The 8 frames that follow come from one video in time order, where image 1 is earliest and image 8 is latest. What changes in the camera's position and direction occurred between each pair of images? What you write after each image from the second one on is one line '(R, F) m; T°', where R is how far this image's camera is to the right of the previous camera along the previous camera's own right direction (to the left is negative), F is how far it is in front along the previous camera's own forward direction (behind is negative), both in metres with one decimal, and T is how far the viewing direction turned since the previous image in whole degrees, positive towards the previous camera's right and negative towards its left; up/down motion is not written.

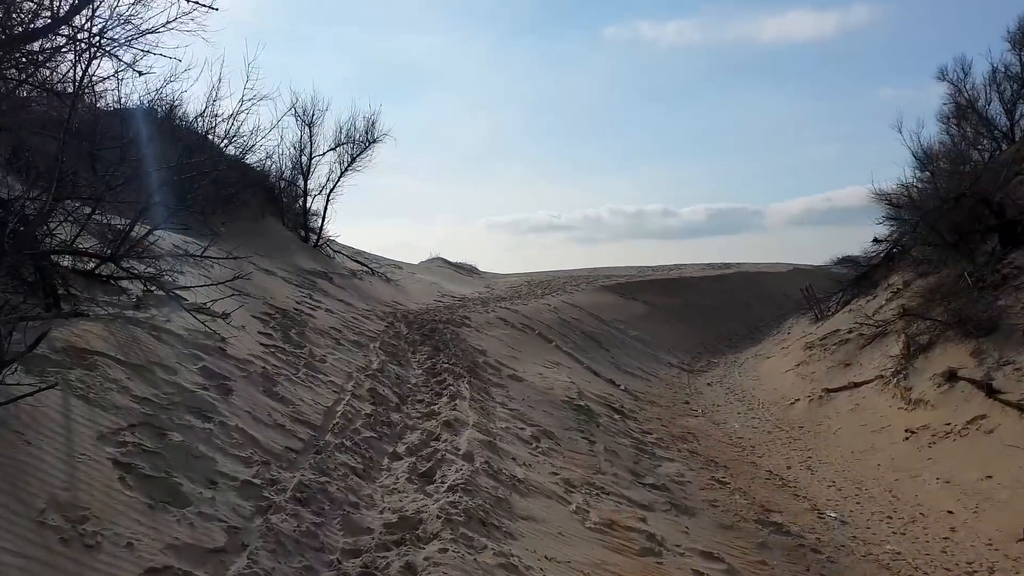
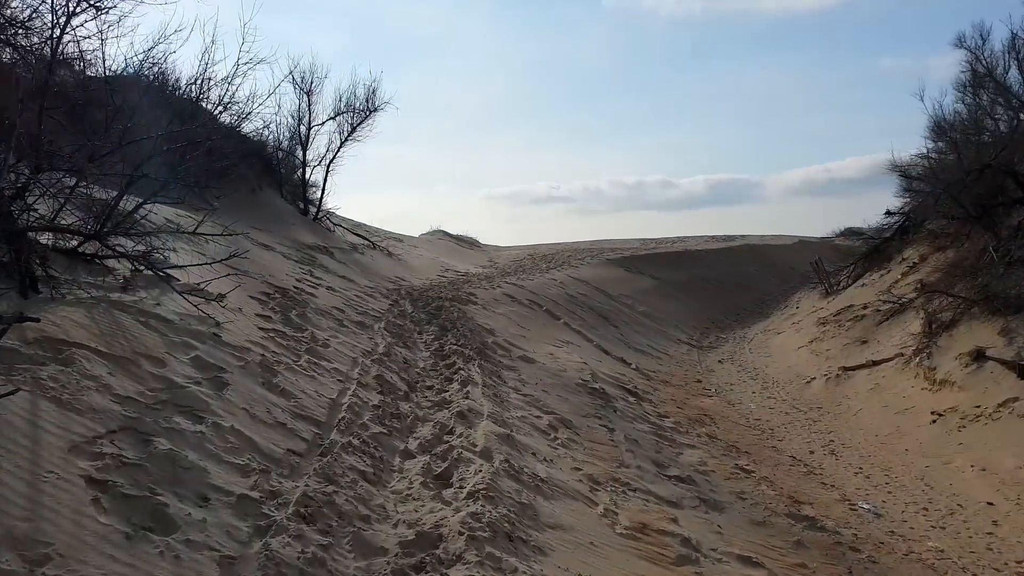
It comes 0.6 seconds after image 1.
(-0.1, +0.5) m; 0°
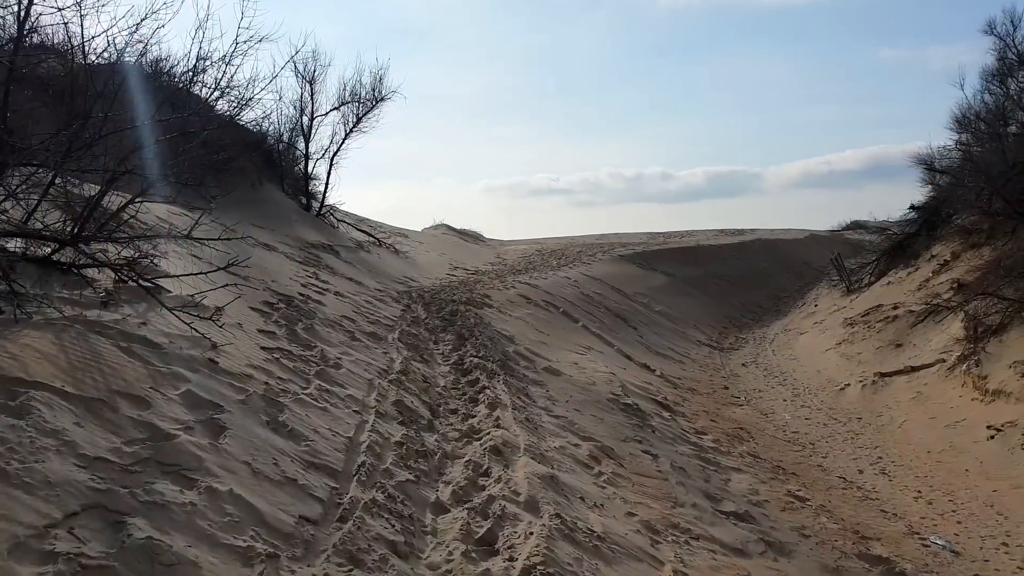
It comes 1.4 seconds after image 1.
(-0.3, +0.8) m; 0°
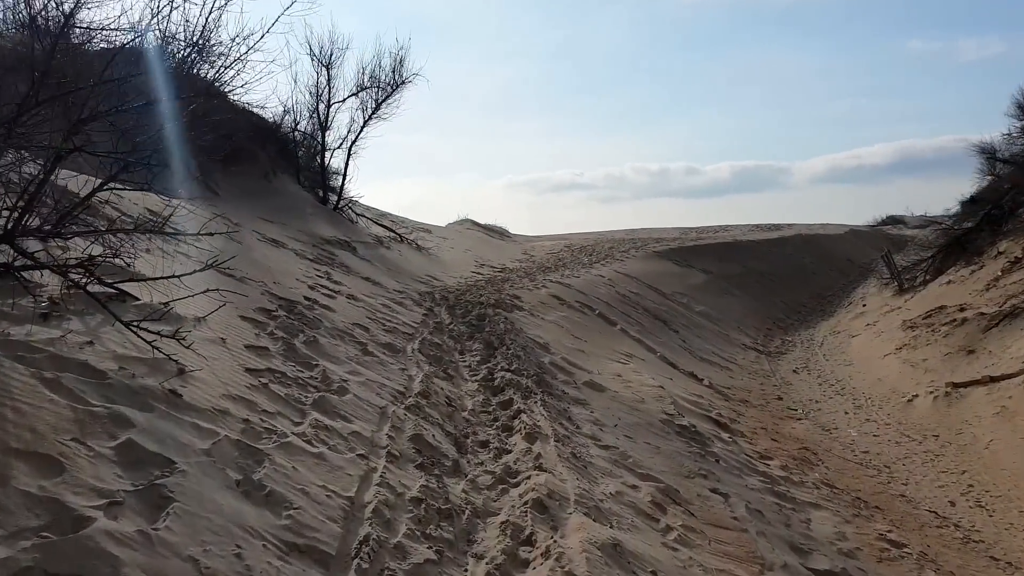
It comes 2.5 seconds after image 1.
(-0.1, +1.1) m; -2°
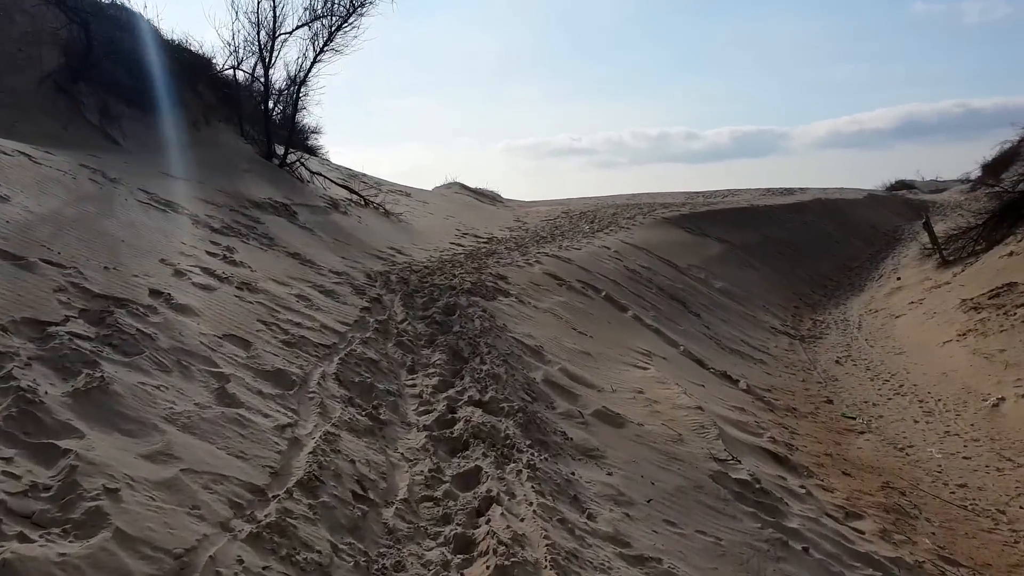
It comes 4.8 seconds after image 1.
(+0.1, +2.4) m; 0°
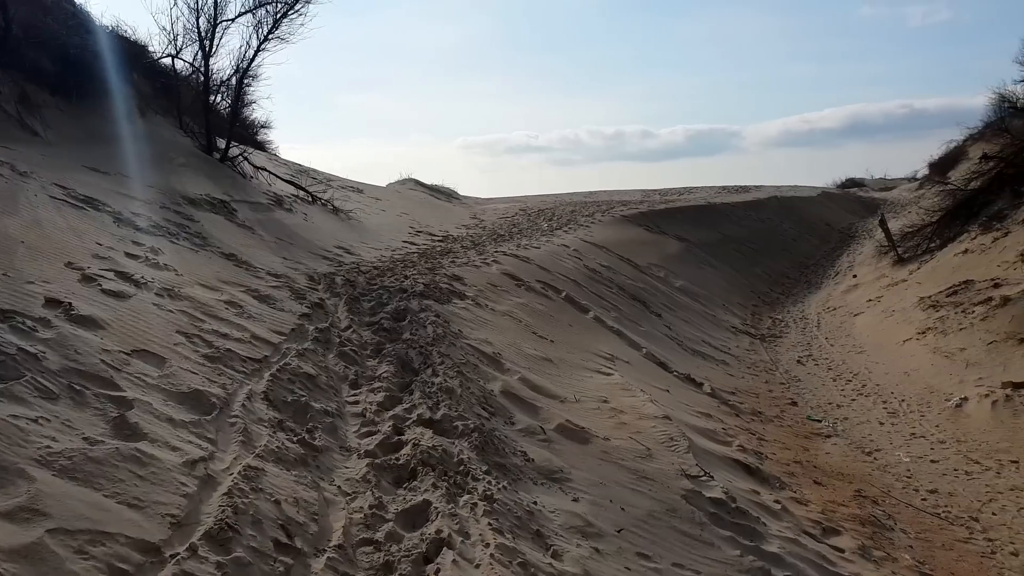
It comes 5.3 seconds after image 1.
(0.0, +0.4) m; +3°
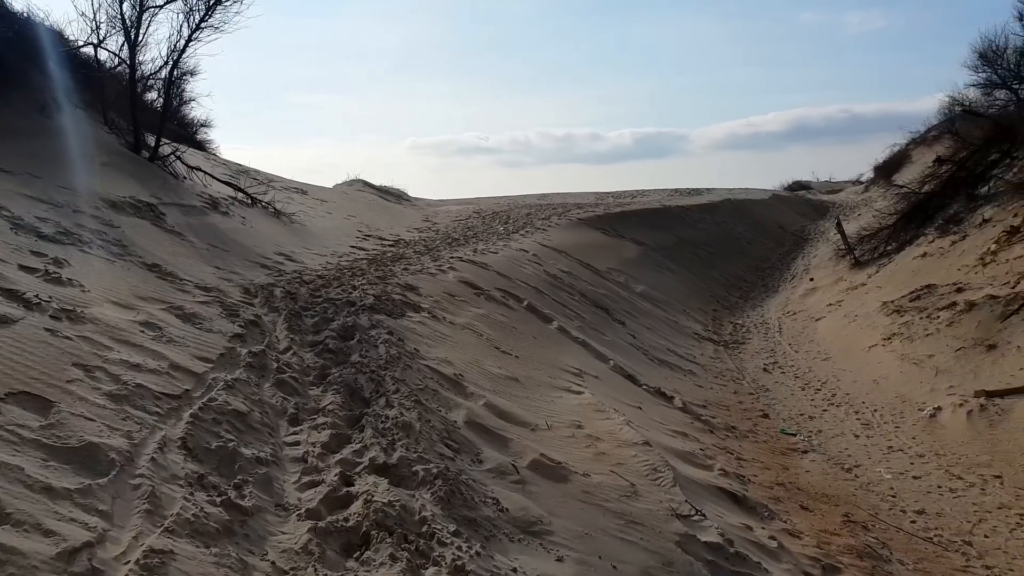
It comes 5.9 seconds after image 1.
(-0.1, +0.6) m; +4°
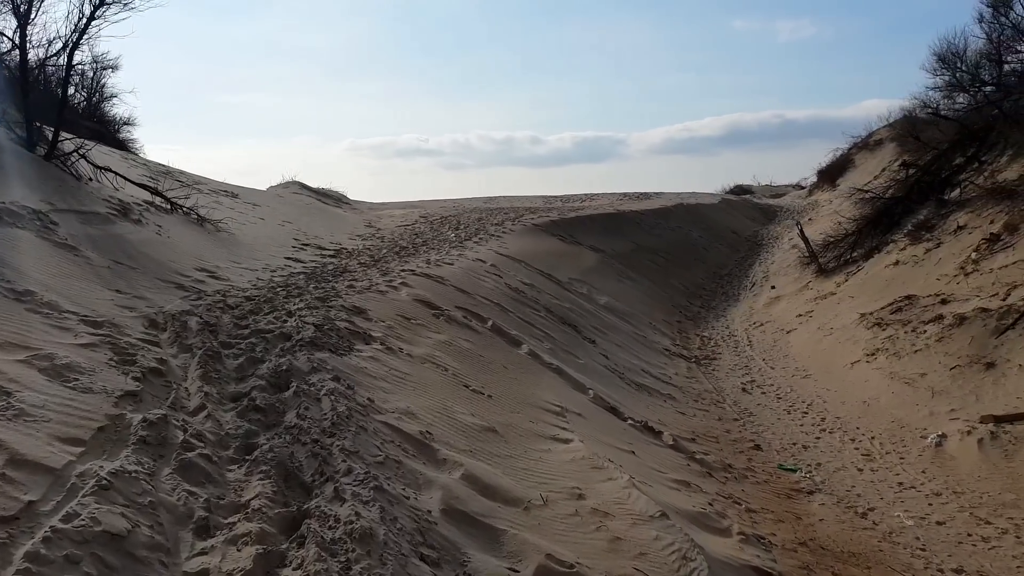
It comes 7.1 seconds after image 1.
(-0.2, +1.1) m; +4°
